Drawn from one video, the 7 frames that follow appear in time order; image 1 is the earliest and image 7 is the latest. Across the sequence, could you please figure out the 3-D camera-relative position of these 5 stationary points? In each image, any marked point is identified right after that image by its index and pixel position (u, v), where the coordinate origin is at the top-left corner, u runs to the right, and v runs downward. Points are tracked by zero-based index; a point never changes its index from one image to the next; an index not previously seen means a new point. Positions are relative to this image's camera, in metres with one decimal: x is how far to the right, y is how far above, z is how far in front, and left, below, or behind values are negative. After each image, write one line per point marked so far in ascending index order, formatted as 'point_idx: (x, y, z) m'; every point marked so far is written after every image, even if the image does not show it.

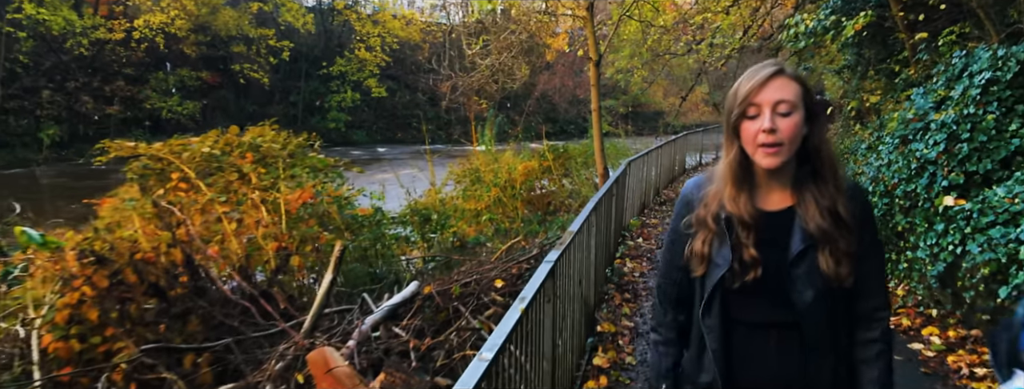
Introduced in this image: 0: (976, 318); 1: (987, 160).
0: (+3.1, -0.8, +4.4) m
1: (+3.4, +0.3, +4.5) m
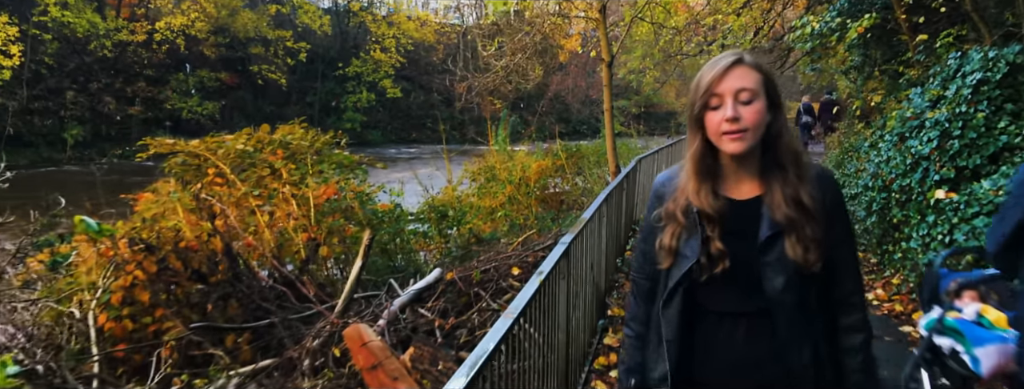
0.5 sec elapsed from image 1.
0: (+3.2, -0.7, +4.7) m
1: (+3.6, +0.3, +4.8) m
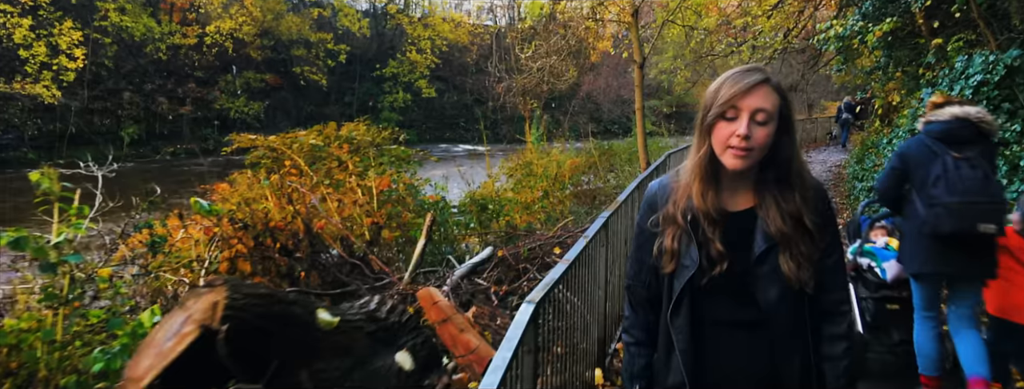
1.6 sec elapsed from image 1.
0: (+3.6, -0.6, +5.3) m
1: (+3.9, +0.4, +5.4) m
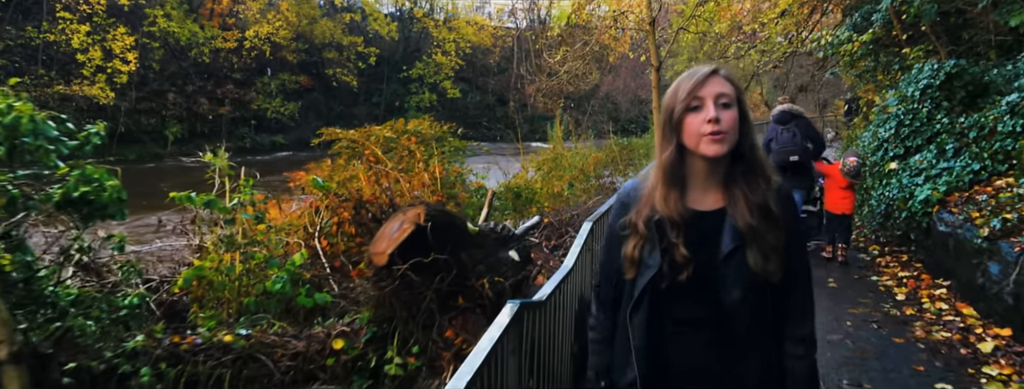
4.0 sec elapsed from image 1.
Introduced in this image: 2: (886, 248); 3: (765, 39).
0: (+4.1, -0.4, +6.8) m
1: (+4.4, +0.6, +6.8) m
2: (+4.0, -0.5, +6.7) m
3: (+5.6, +3.4, +13.9) m
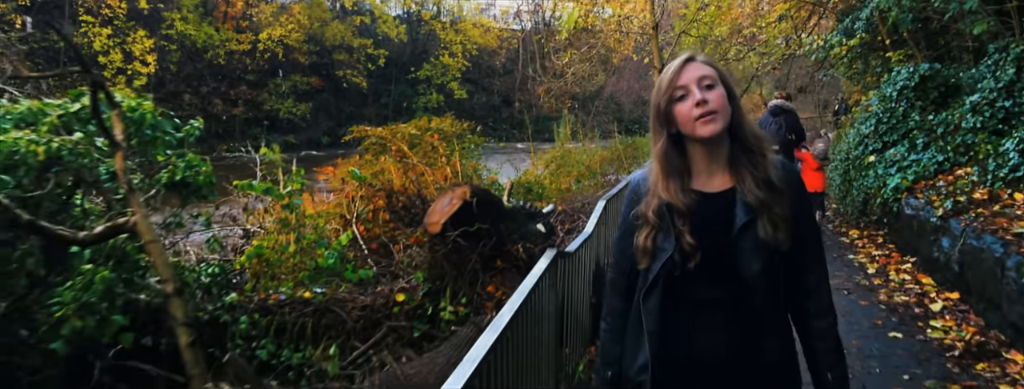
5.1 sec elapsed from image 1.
0: (+4.3, -0.3, +7.5) m
1: (+4.6, +0.7, +7.6) m
2: (+4.2, -0.4, +7.5) m
3: (+5.8, +3.5, +14.7) m
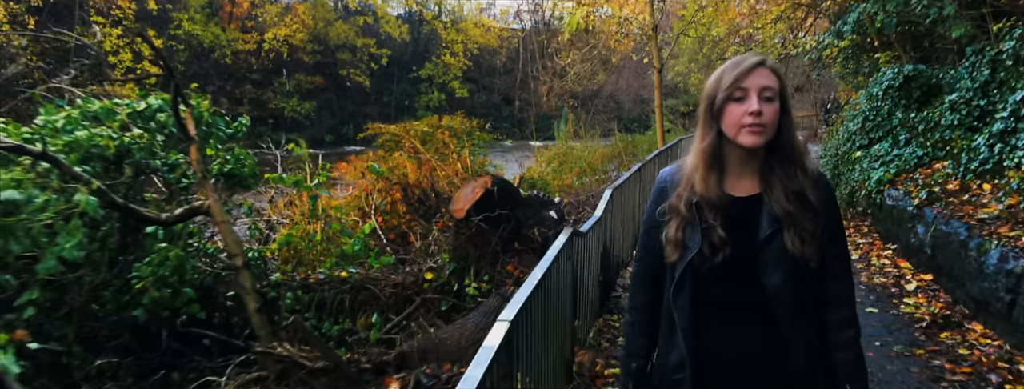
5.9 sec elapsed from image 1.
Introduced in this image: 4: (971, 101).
0: (+4.4, -0.2, +8.1) m
1: (+4.7, +0.8, +8.1) m
2: (+4.3, -0.3, +8.0) m
3: (+6.0, +3.6, +15.2) m
4: (+4.9, +1.0, +6.8) m
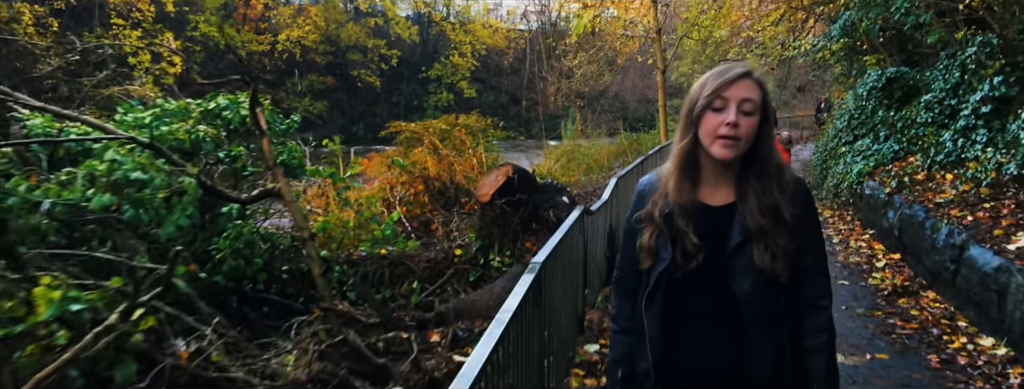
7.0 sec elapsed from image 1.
0: (+4.6, -0.1, +8.8) m
1: (+4.9, +0.9, +8.9) m
2: (+4.5, -0.2, +8.7) m
3: (+6.2, +3.8, +15.9) m
4: (+5.1, +1.1, +7.5) m
